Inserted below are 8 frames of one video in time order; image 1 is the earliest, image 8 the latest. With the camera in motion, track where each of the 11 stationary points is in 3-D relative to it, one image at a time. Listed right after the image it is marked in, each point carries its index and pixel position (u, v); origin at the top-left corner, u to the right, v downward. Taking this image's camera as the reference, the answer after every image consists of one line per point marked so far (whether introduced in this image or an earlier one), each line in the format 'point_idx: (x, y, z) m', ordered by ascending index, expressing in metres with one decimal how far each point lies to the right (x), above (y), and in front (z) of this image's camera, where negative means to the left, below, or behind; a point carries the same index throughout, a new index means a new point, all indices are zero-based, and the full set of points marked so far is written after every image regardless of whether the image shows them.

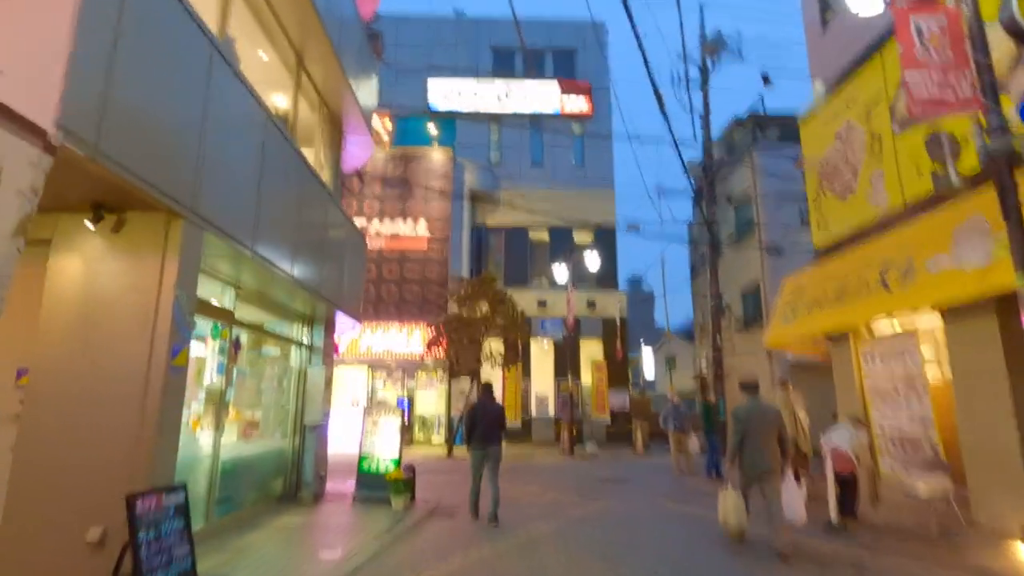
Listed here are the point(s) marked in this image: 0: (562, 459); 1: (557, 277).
0: (+1.7, -5.6, +17.6) m
1: (+1.5, +0.4, +18.6) m
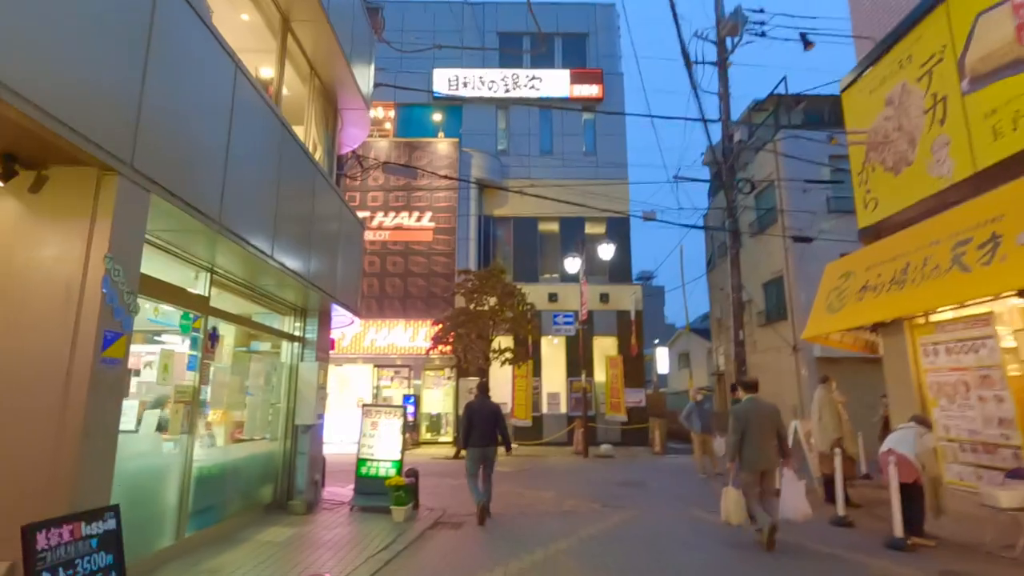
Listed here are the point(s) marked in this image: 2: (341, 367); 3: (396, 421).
0: (+2.0, -5.3, +16.7) m
1: (+1.9, +0.6, +17.7) m
2: (-6.2, -2.9, +19.9) m
3: (-1.8, -2.1, +8.7) m
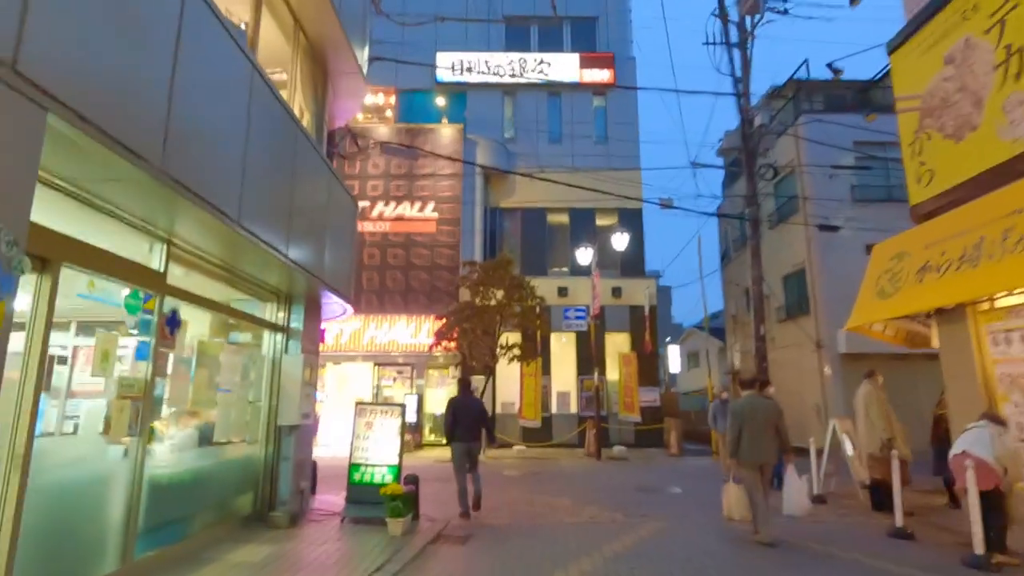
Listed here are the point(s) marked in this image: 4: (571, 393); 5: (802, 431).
0: (+2.3, -5.1, +15.7) m
1: (+2.1, +0.9, +16.7) m
2: (-5.9, -2.7, +19.0) m
3: (-1.7, -1.9, +7.7) m
4: (+2.1, -3.7, +19.4) m
5: (+10.2, -5.0, +19.0) m
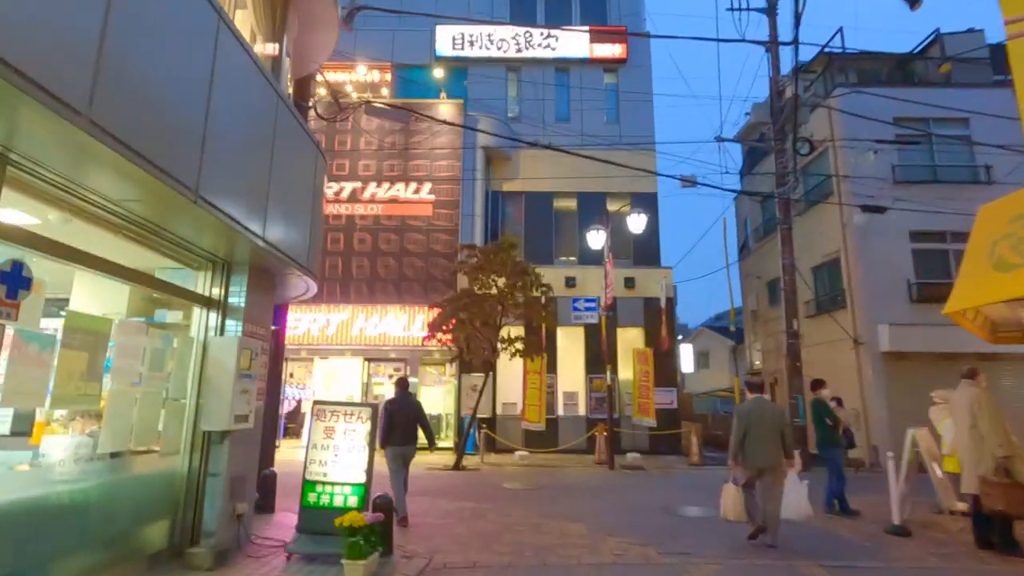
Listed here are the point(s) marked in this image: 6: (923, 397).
0: (+2.3, -4.7, +14.0) m
1: (+2.2, +1.2, +14.9) m
2: (-5.8, -2.3, +17.3) m
3: (-1.7, -1.5, +6.0) m
4: (+2.2, -3.4, +17.7) m
5: (+10.2, -4.7, +17.3) m
6: (+12.1, -3.2, +15.9) m
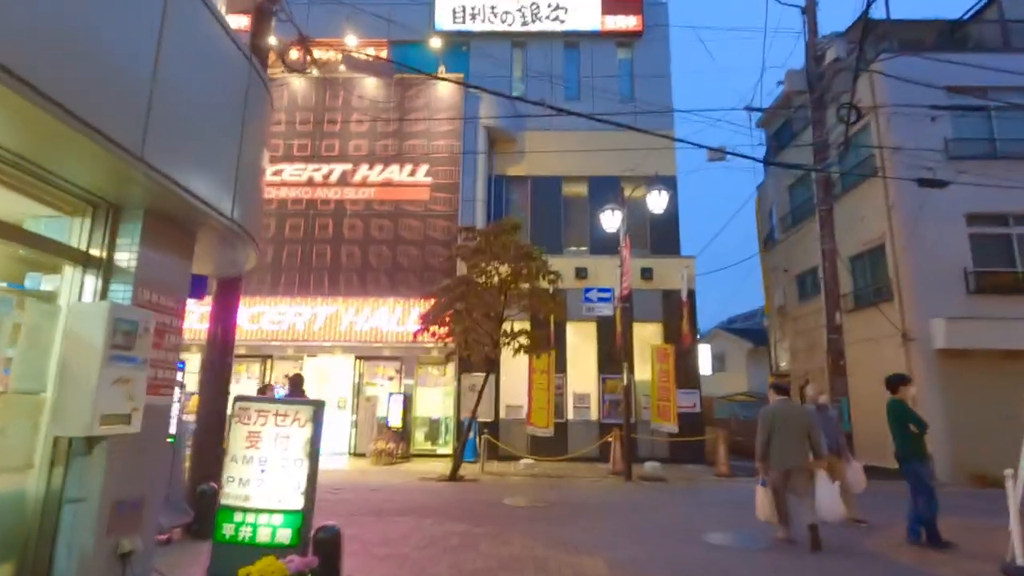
0: (+2.4, -4.4, +12.3) m
1: (+2.3, +1.5, +13.3) m
2: (-5.7, -2.1, +15.8) m
3: (-1.7, -1.2, +4.4) m
4: (+2.3, -3.1, +16.0) m
5: (+10.3, -4.4, +15.4) m
6: (+12.2, -2.9, +14.1) m
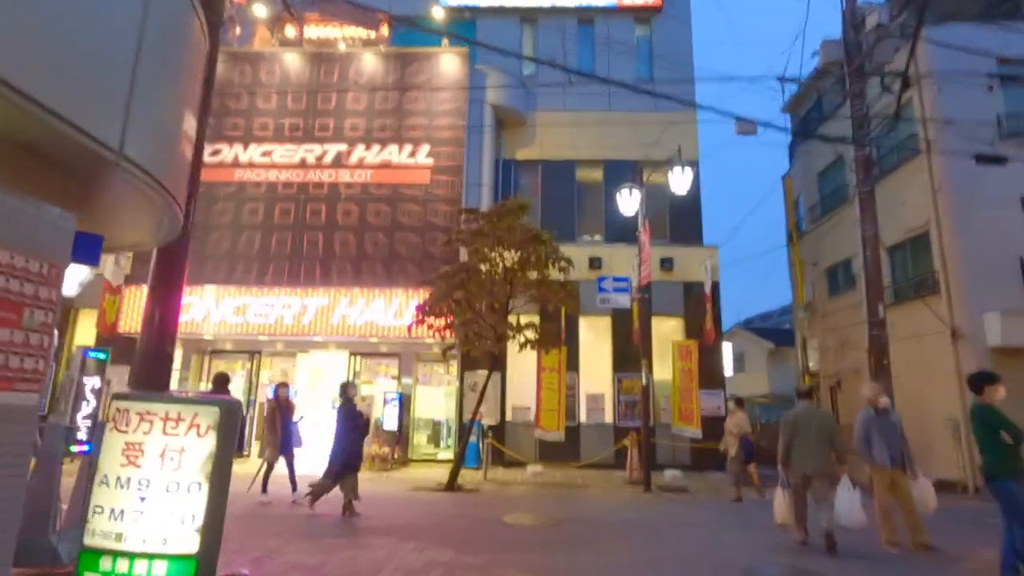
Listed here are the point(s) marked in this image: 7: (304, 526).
0: (+2.5, -4.2, +10.9) m
1: (+2.4, +1.7, +11.9) m
2: (-5.5, -1.8, +14.6) m
3: (-1.8, -0.9, +3.2) m
4: (+2.5, -2.9, +14.6) m
5: (+10.5, -4.2, +13.9) m
6: (+12.3, -2.6, +12.5) m
7: (-2.9, -3.3, +7.4) m
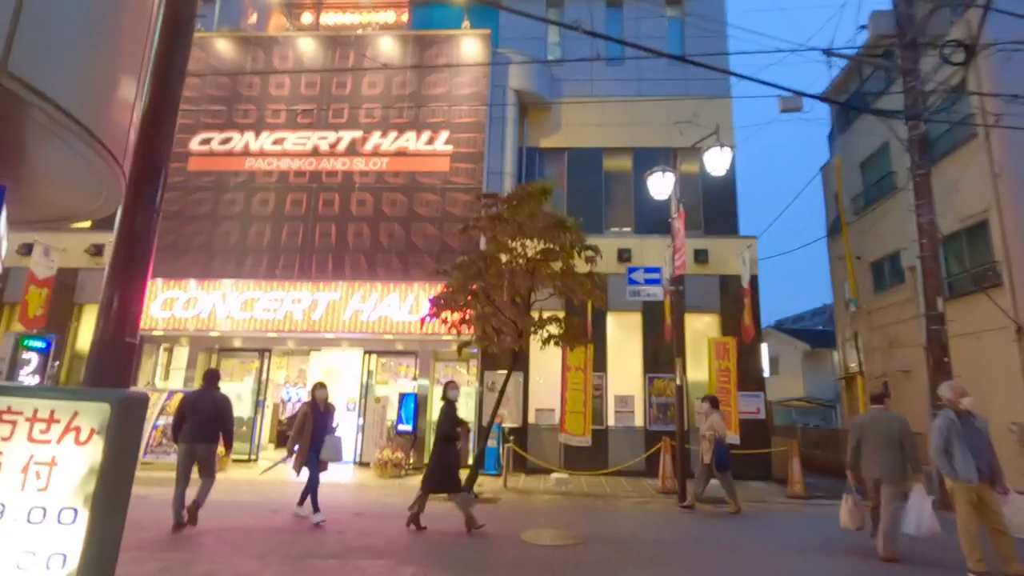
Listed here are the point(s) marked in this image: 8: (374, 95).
0: (+2.9, -4.0, +9.9) m
1: (+2.9, +1.9, +10.9) m
2: (-4.9, -1.7, +13.9) m
3: (-1.8, -0.7, +2.3) m
4: (+3.1, -2.7, +13.6) m
5: (+11.0, -4.0, +12.4) m
6: (+12.8, -2.4, +11.0) m
7: (-2.6, -3.1, +6.6) m
8: (-3.8, +5.3, +14.9) m
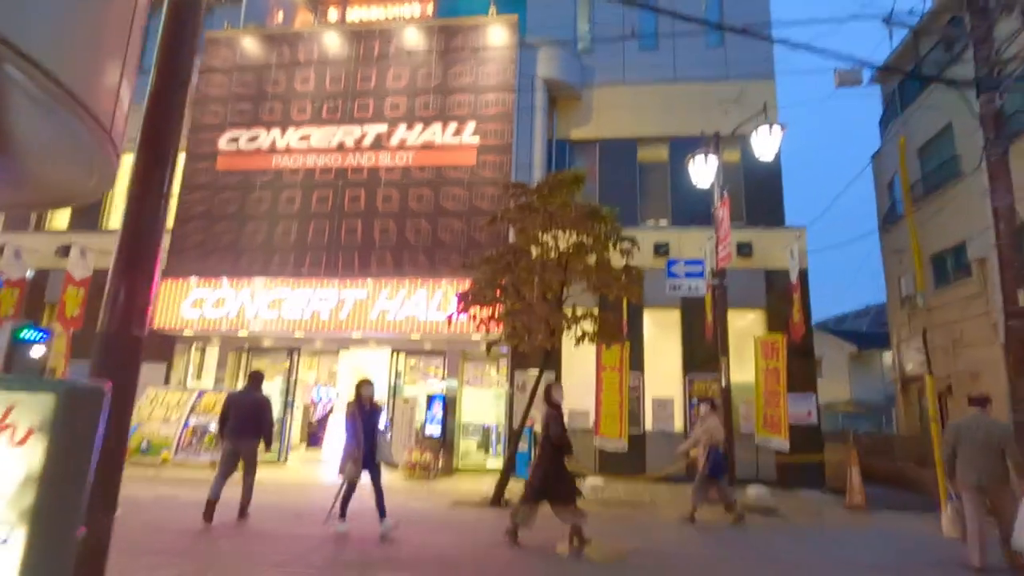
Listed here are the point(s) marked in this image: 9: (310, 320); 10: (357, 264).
0: (+3.5, -3.9, +9.1) m
1: (+3.4, +2.0, +10.2) m
2: (-4.2, -1.6, +13.6) m
3: (-1.7, -0.6, +1.8) m
4: (+3.9, -2.6, +12.8) m
5: (+11.7, -3.9, +11.2) m
6: (+13.4, -2.2, +9.6) m
7: (-2.3, -3.0, +6.2) m
8: (-3.0, +5.3, +14.6) m
9: (-4.9, -0.8, +13.1) m
10: (-3.9, +0.6, +13.8) m
